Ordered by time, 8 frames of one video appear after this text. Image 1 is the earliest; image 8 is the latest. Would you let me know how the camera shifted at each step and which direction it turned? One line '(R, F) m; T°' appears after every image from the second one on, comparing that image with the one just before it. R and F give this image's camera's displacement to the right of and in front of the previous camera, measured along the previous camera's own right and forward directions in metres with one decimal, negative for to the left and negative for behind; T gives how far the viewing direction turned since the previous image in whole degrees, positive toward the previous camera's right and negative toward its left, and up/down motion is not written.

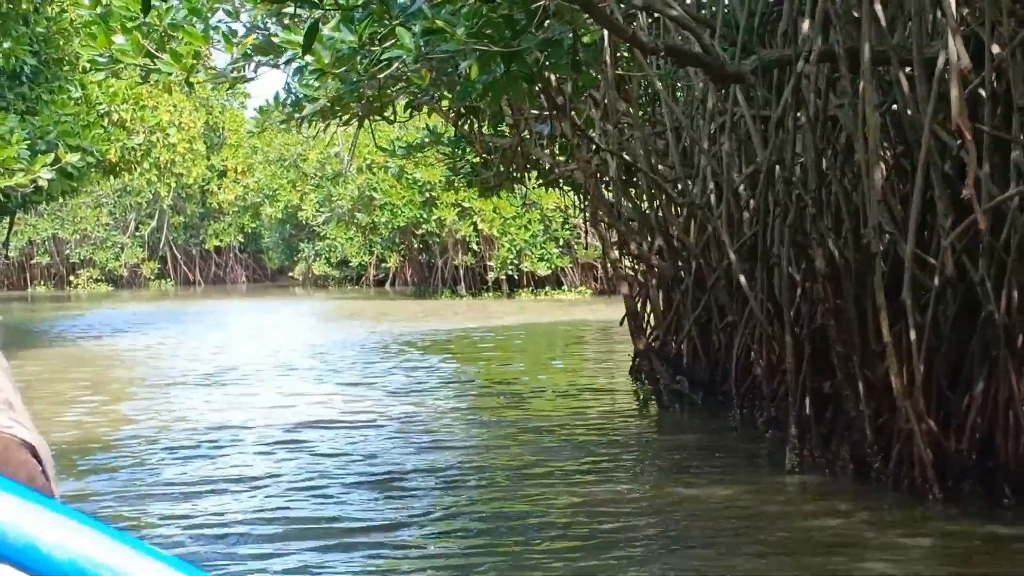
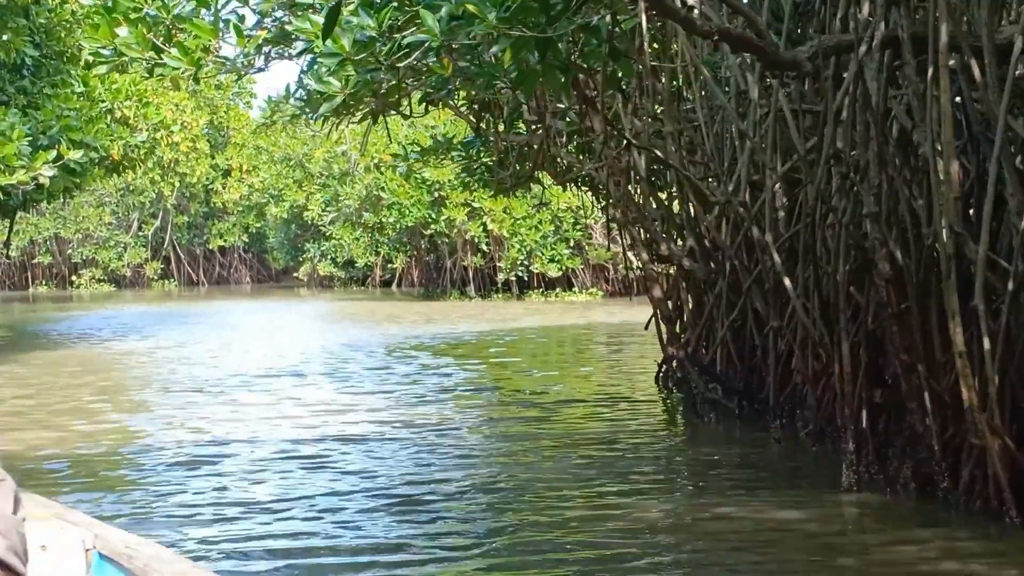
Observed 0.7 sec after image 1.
(-0.1, +0.4) m; 0°
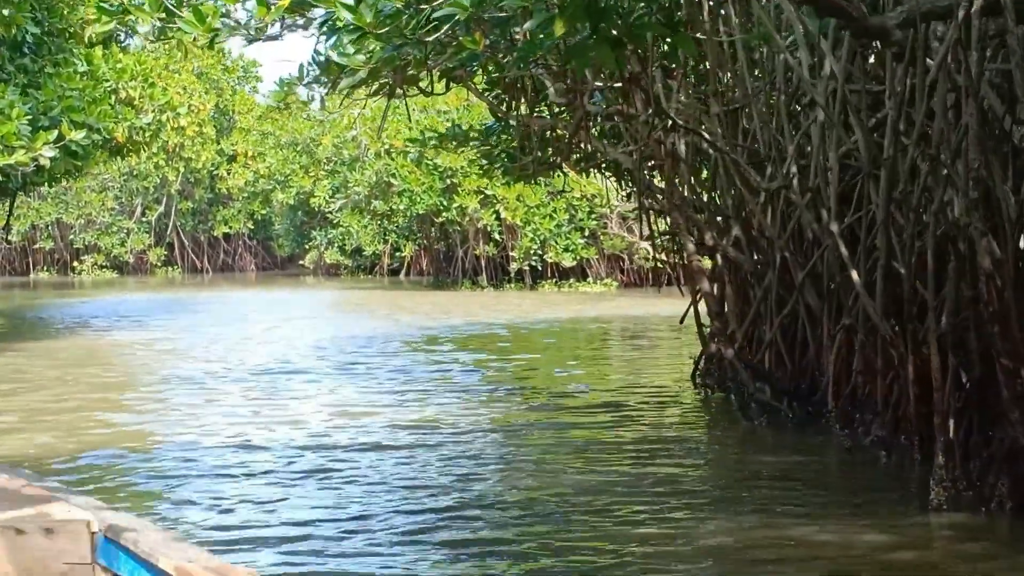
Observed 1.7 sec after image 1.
(-0.1, +0.5) m; 0°
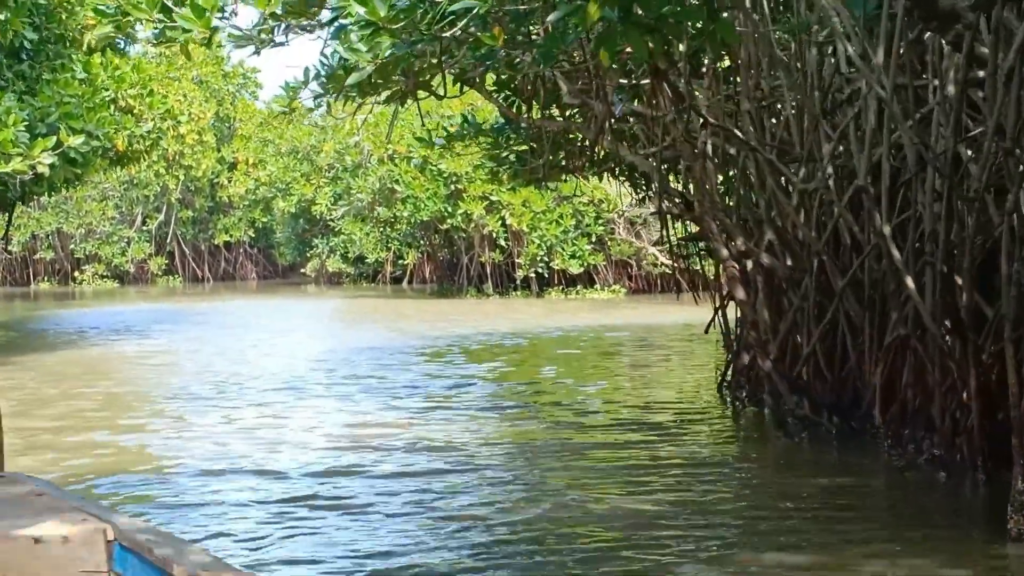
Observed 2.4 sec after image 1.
(-0.1, +0.3) m; 0°
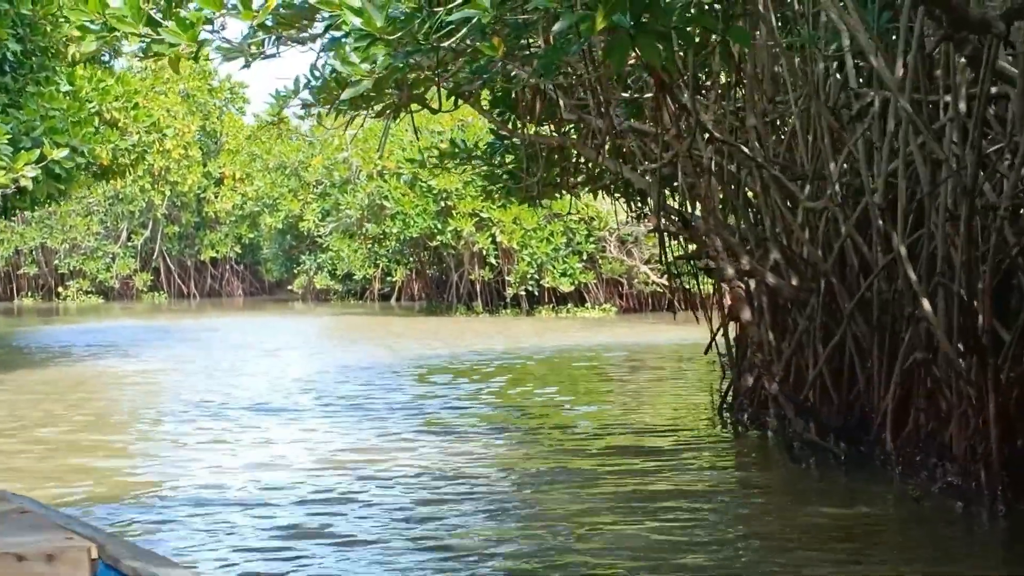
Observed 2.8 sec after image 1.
(-0.1, +0.2) m; +1°
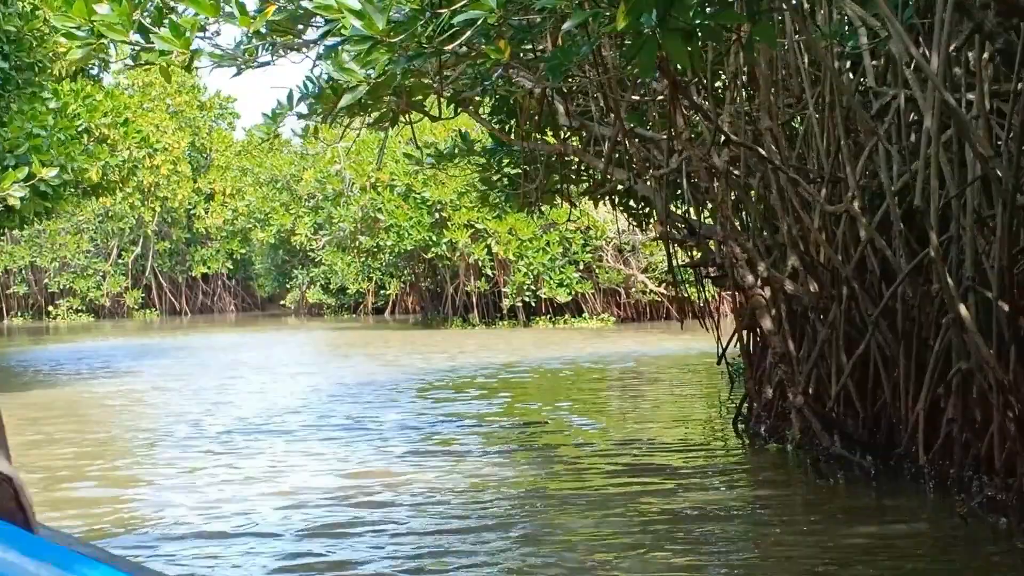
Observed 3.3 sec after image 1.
(-0.1, +0.2) m; 0°
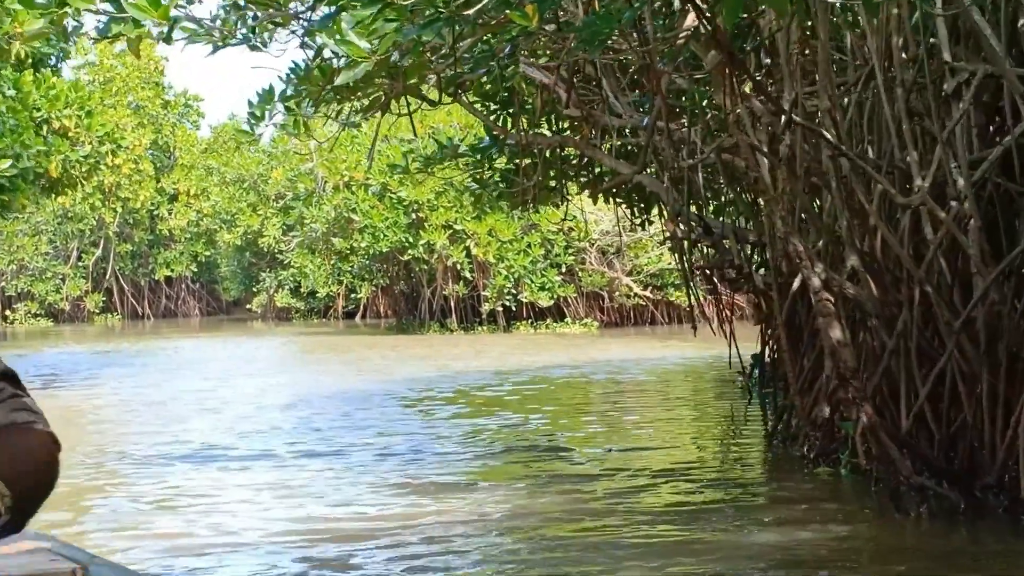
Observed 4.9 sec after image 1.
(-0.2, +0.7) m; +2°
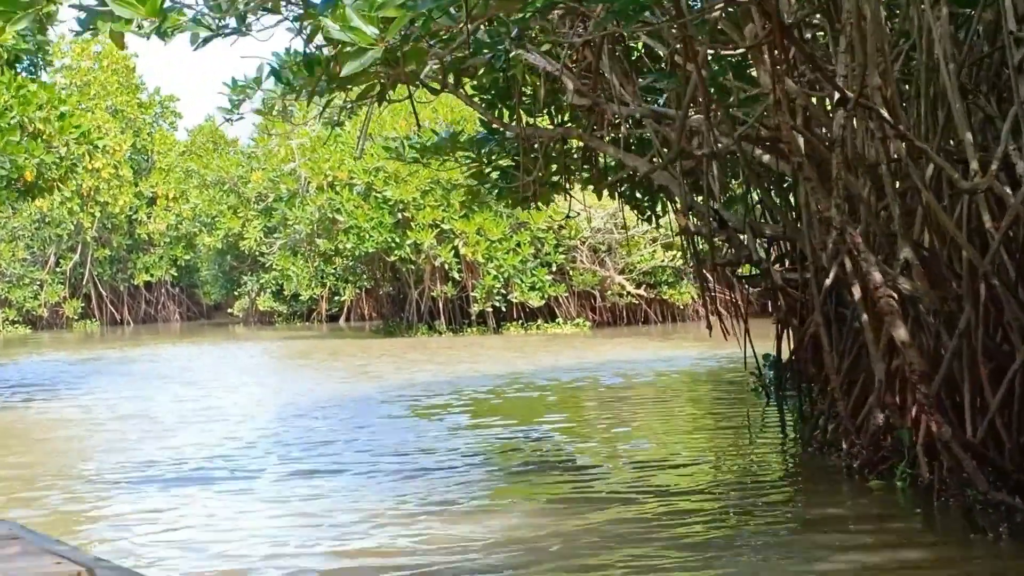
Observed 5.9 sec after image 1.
(-0.1, +0.5) m; +1°
